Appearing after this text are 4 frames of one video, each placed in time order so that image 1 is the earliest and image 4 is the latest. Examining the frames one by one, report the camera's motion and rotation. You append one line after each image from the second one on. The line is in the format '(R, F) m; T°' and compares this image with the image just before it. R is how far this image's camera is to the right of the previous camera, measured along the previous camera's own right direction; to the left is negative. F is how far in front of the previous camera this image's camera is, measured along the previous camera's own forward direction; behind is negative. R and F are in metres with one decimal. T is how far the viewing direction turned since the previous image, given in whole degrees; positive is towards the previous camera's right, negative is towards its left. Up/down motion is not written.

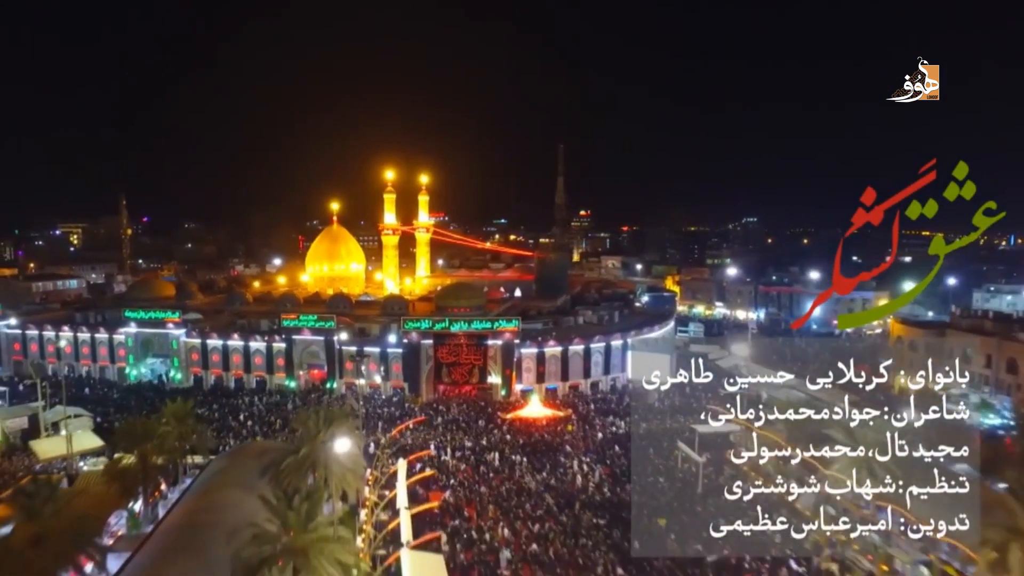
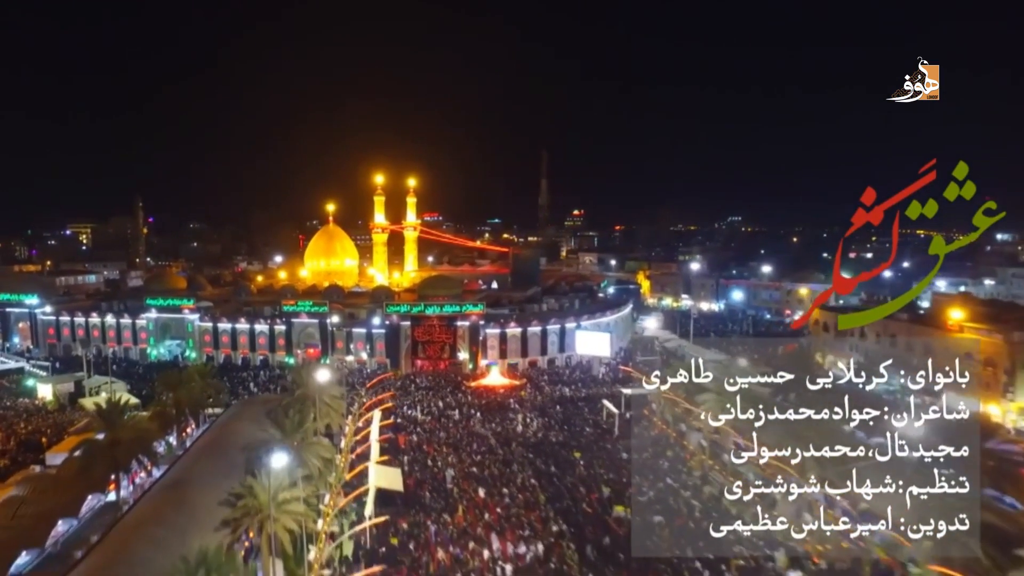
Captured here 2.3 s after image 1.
(+1.5, -4.4) m; 0°
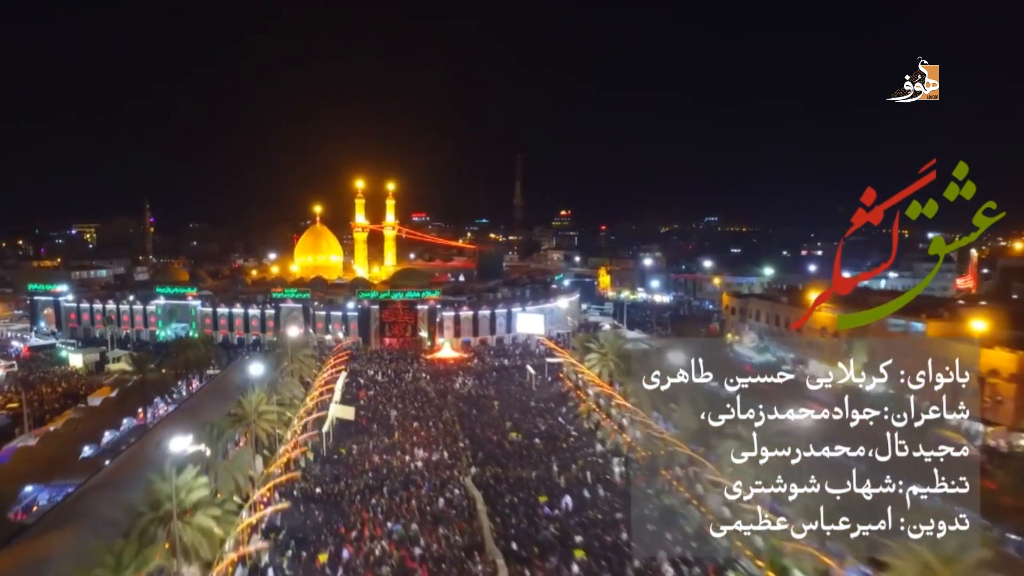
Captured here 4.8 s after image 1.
(+2.4, -5.7) m; 0°
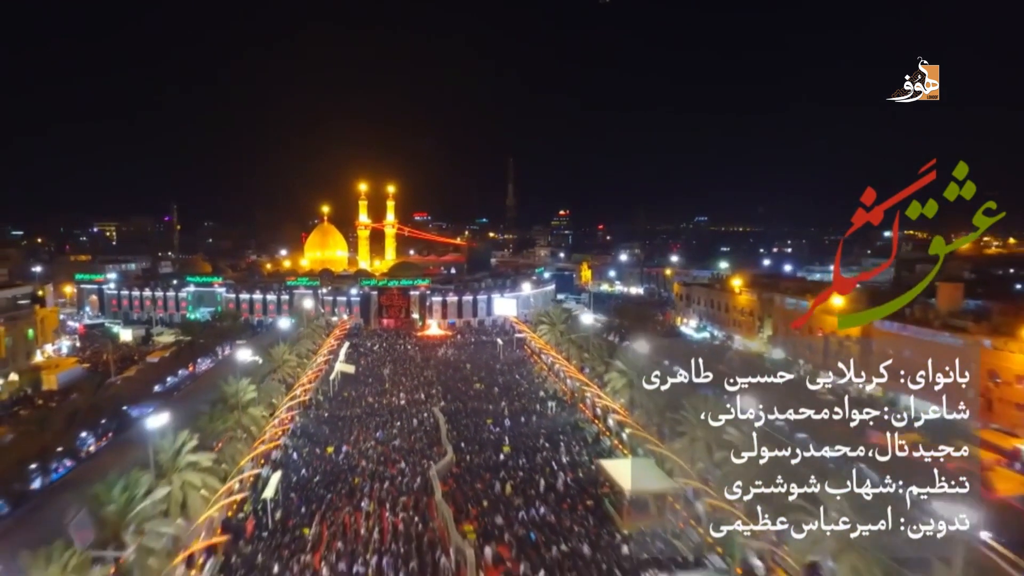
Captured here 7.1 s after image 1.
(+1.6, -6.2) m; 0°
